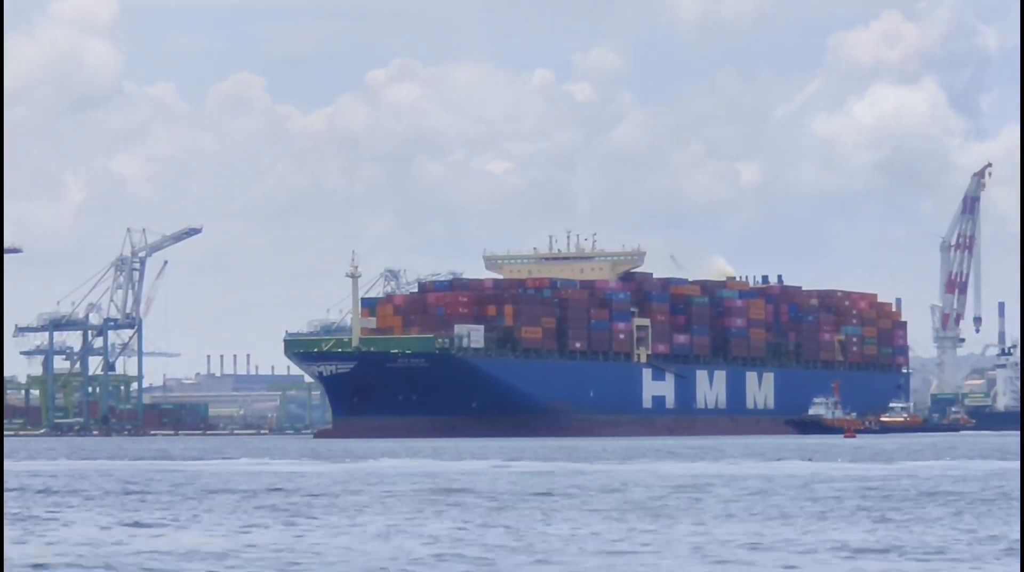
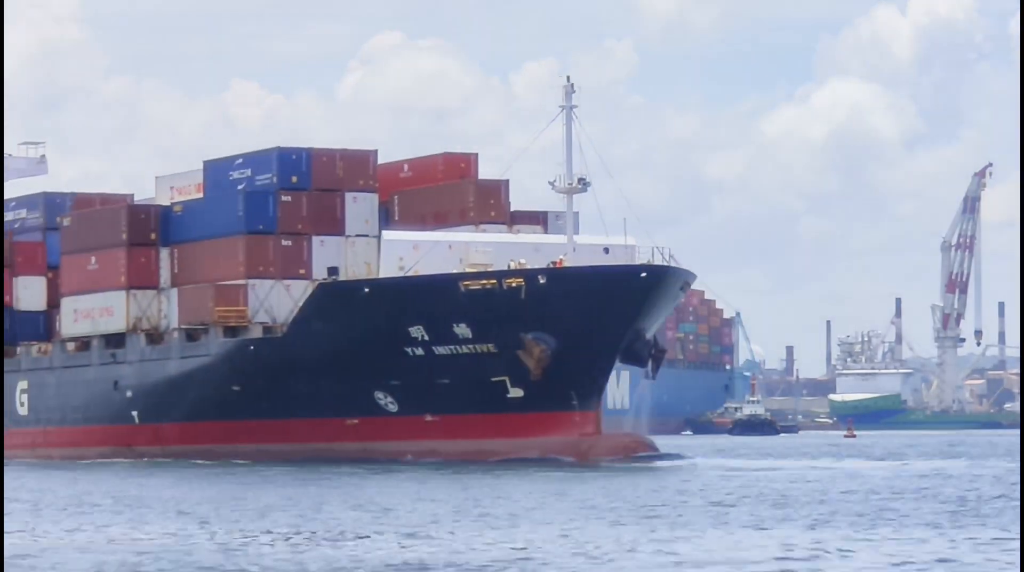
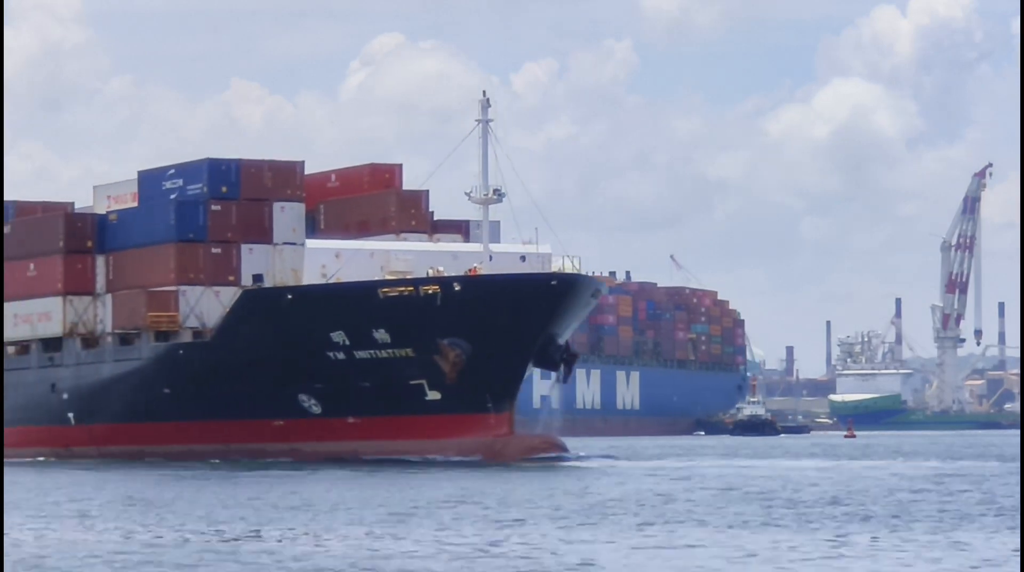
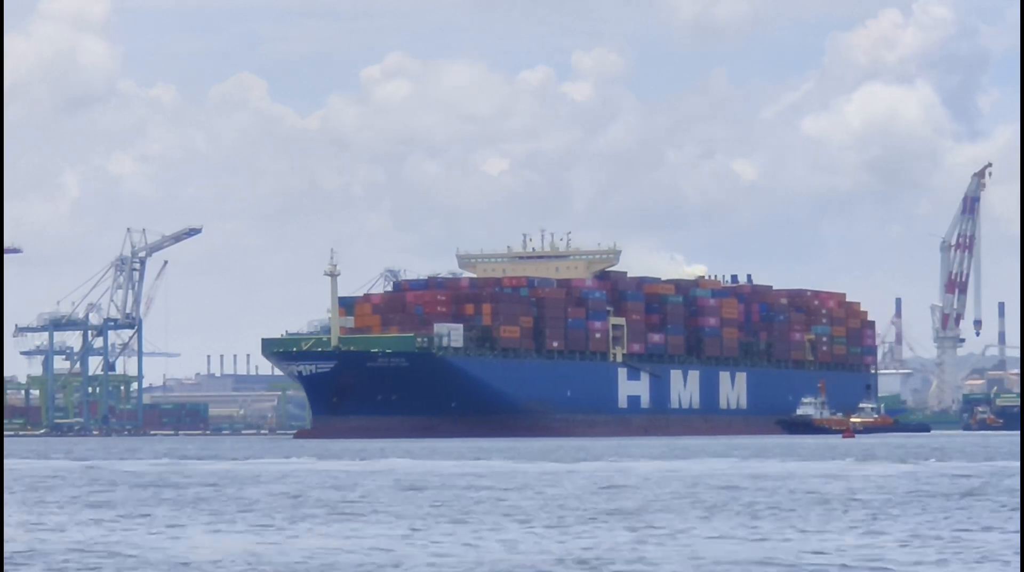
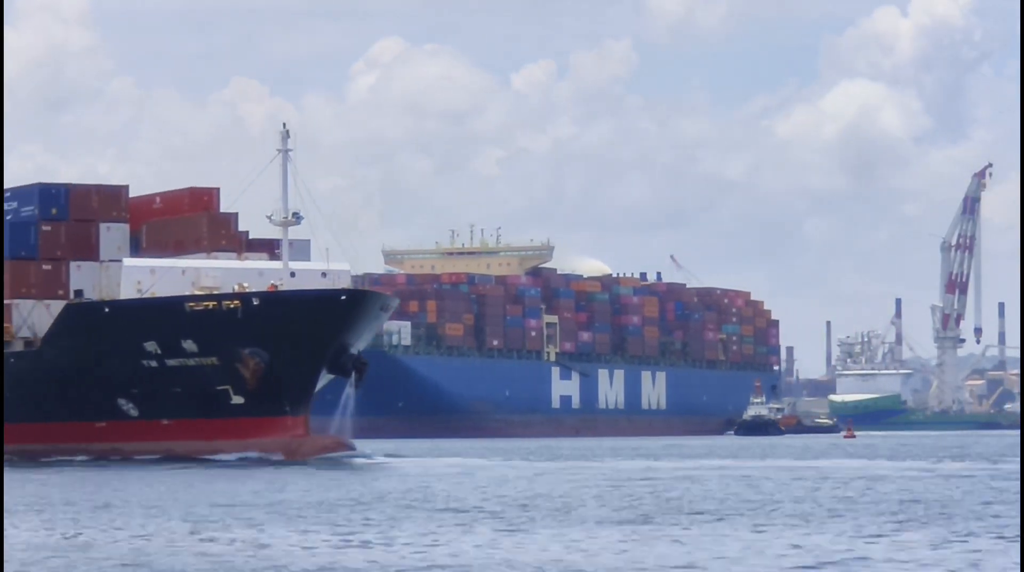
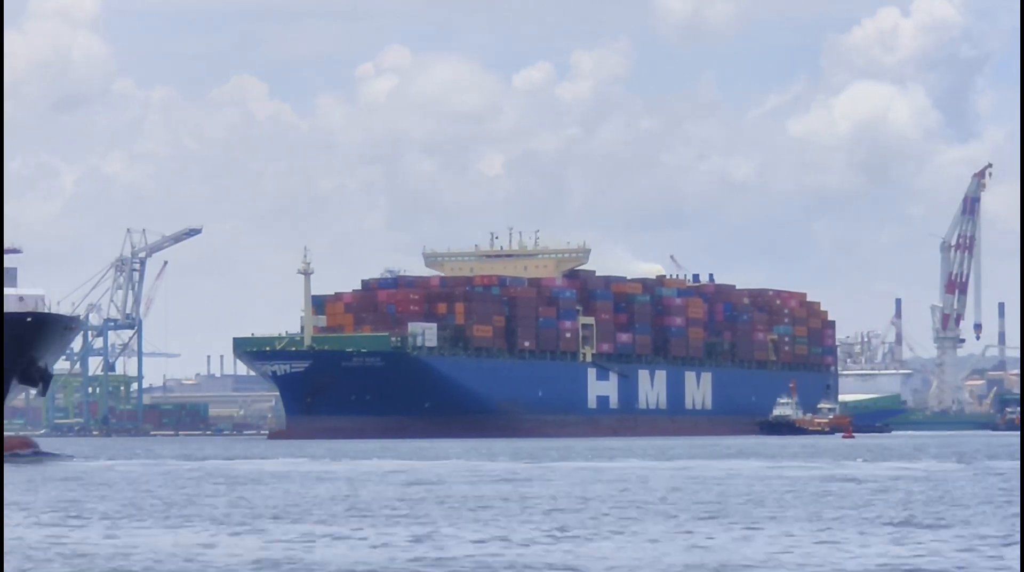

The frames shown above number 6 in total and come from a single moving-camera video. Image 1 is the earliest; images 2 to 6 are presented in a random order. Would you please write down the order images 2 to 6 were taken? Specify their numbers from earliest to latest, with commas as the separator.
4, 6, 5, 3, 2
